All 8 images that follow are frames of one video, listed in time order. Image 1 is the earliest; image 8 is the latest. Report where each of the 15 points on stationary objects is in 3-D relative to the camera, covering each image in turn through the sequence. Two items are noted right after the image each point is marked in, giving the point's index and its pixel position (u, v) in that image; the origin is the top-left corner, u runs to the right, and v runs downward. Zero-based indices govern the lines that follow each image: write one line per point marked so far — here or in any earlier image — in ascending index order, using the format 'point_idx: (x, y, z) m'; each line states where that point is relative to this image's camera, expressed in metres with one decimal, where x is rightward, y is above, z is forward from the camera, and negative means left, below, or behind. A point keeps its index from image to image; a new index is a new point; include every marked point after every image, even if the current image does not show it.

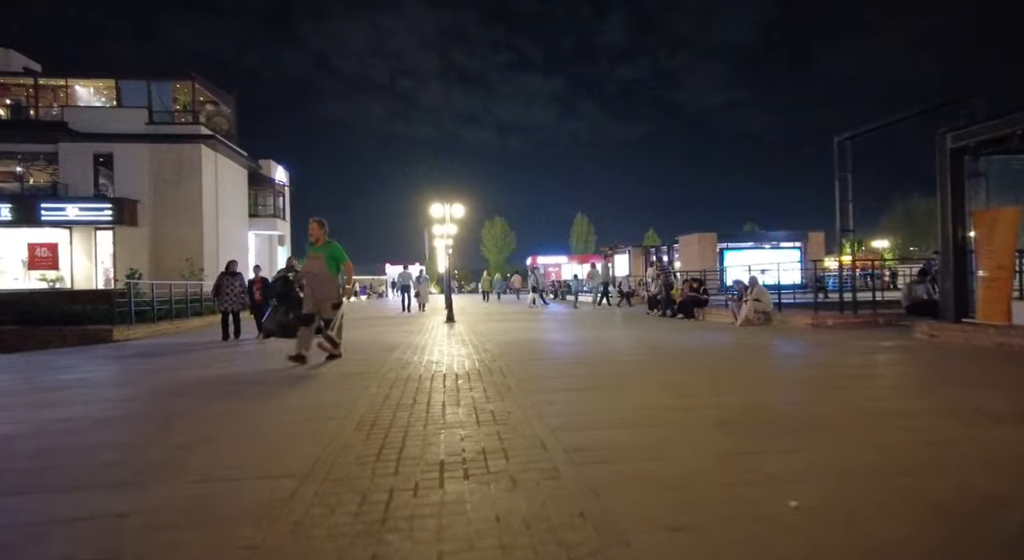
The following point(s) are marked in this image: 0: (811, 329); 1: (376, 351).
0: (+6.9, -1.1, +14.6) m
1: (-2.5, -1.4, +11.7) m
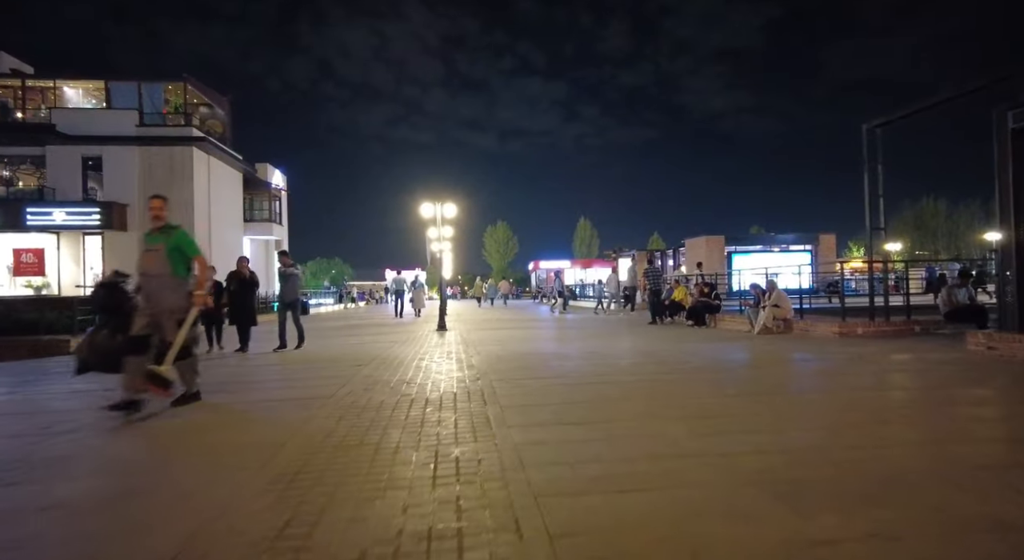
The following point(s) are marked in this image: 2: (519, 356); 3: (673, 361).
0: (+6.8, -1.2, +13.1) m
1: (-2.6, -1.4, +10.2) m
2: (+0.4, -1.3, +11.0) m
3: (+2.4, -1.2, +9.6) m
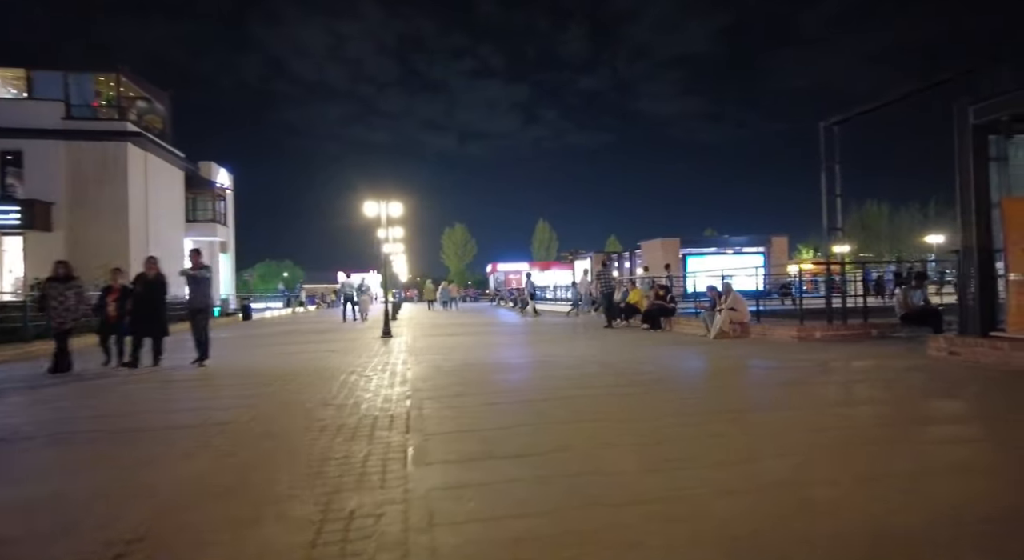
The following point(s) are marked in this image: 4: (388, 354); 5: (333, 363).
0: (+5.7, -1.3, +12.6) m
1: (-3.5, -1.5, +9.2) m
2: (-0.6, -1.4, +10.2) m
3: (+1.6, -1.3, +8.8) m
4: (-2.4, -1.6, +13.4) m
5: (-3.3, -1.6, +11.8) m
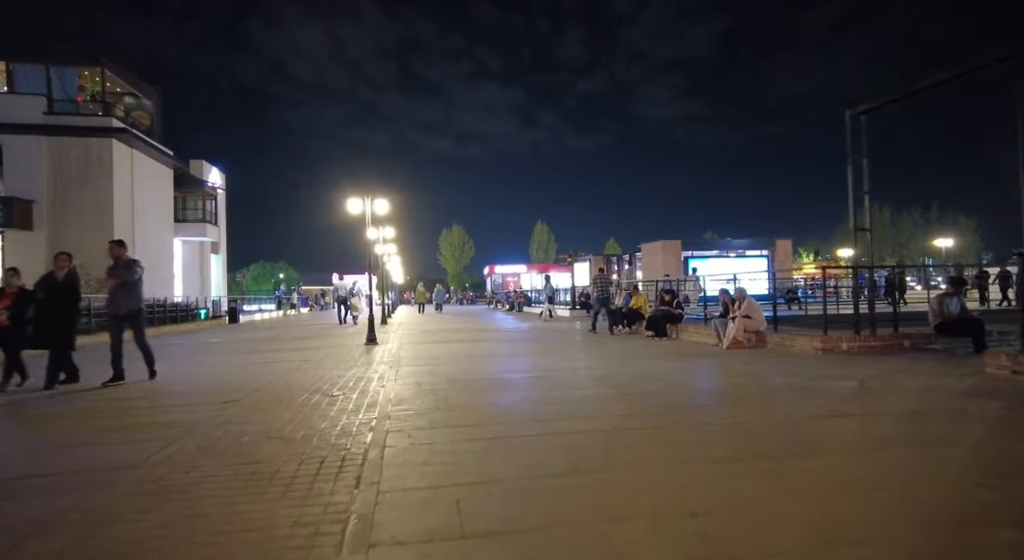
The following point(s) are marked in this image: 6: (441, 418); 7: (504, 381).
0: (+5.6, -1.4, +11.3) m
1: (-3.6, -1.5, +7.8) m
2: (-0.7, -1.4, +8.9) m
3: (+1.5, -1.4, +7.5) m
4: (-2.5, -1.6, +12.1) m
5: (-3.5, -1.6, +10.5) m
6: (-0.7, -1.4, +6.1) m
7: (-0.2, -1.4, +8.7) m
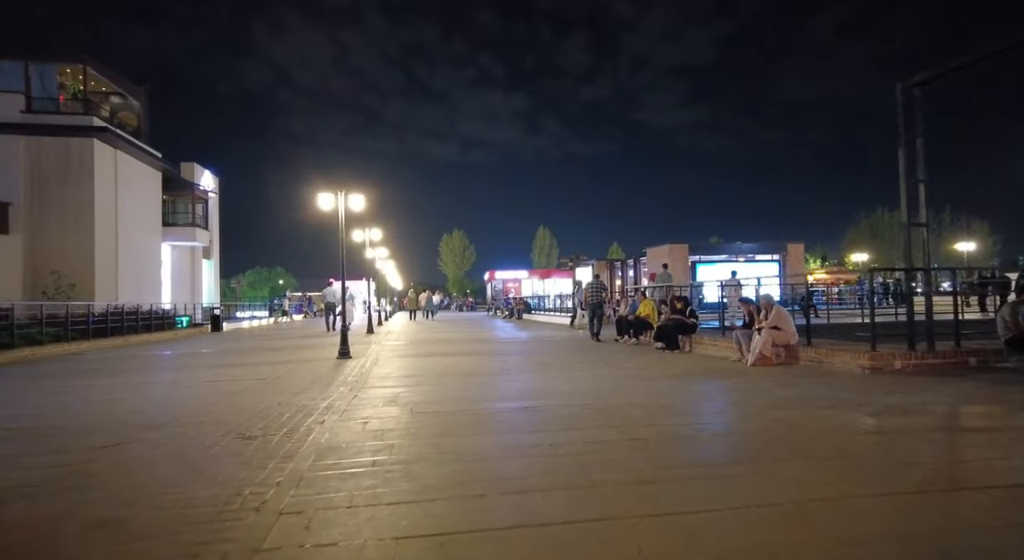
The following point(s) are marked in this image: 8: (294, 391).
0: (+5.4, -1.4, +9.4) m
1: (-3.9, -1.6, +5.9) m
2: (-0.9, -1.5, +6.9) m
3: (+1.2, -1.4, +5.6) m
4: (-2.7, -1.7, +10.1) m
5: (-3.7, -1.7, +8.6) m
6: (-1.0, -1.4, +4.2) m
7: (-0.4, -1.5, +6.8) m
8: (-3.5, -1.7, +9.9) m
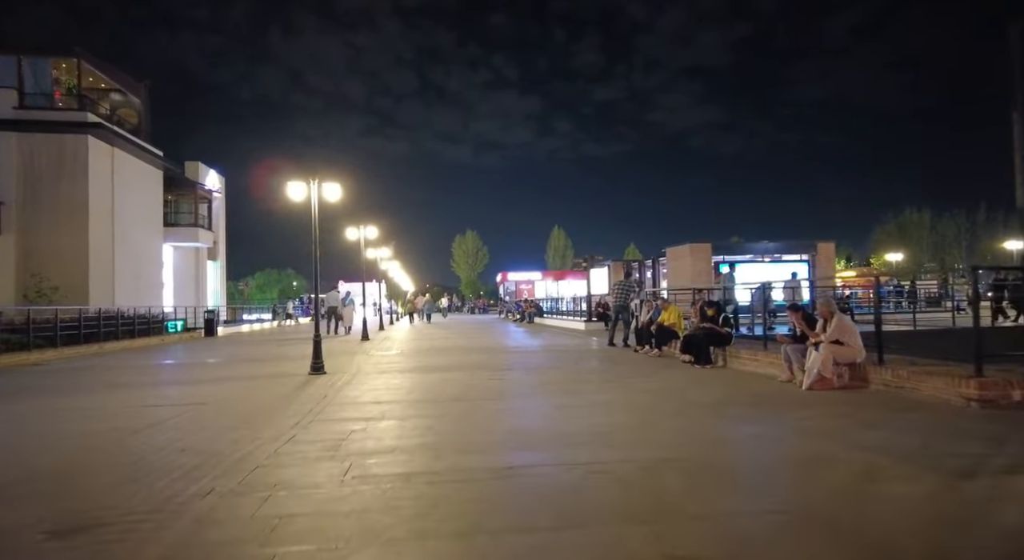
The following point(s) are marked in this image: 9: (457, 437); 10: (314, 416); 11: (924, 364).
0: (+5.3, -1.5, +7.0) m
1: (-4.1, -1.6, +3.8) m
2: (-1.1, -1.5, +4.7) m
3: (+1.0, -1.4, +3.3) m
4: (-2.8, -1.8, +8.0) m
5: (-3.8, -1.7, +6.4) m
6: (-1.2, -1.4, +2.0) m
7: (-0.6, -1.5, +4.6) m
8: (-3.5, -1.8, +7.7) m
9: (-0.6, -1.6, +6.4) m
10: (-2.6, -1.8, +8.1) m
11: (+5.5, -1.2, +8.4) m
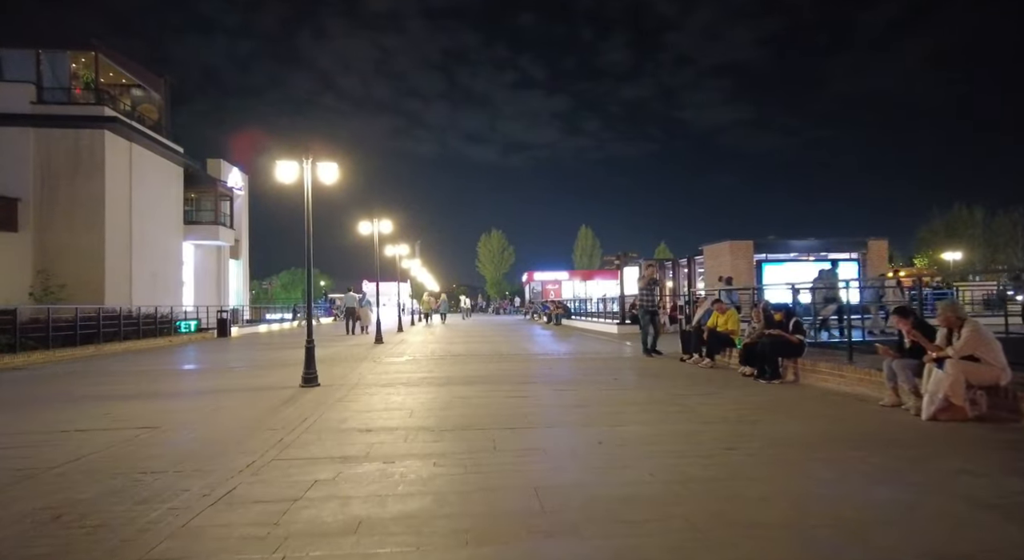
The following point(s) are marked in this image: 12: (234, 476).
0: (+5.5, -1.4, +4.7) m
1: (-4.0, -1.5, +1.9) m
2: (-1.0, -1.5, +2.7) m
3: (+1.1, -1.4, +1.2) m
4: (-2.5, -1.7, +6.0) m
5: (-3.6, -1.6, +4.6) m
6: (-1.2, -1.4, 0.0) m
7: (-0.5, -1.4, +2.6) m
8: (-3.3, -1.7, +5.8) m
9: (-0.4, -1.6, +4.4) m
10: (-2.3, -1.7, +6.2) m
11: (+5.8, -1.2, +6.1) m
12: (-2.5, -1.7, +5.4) m
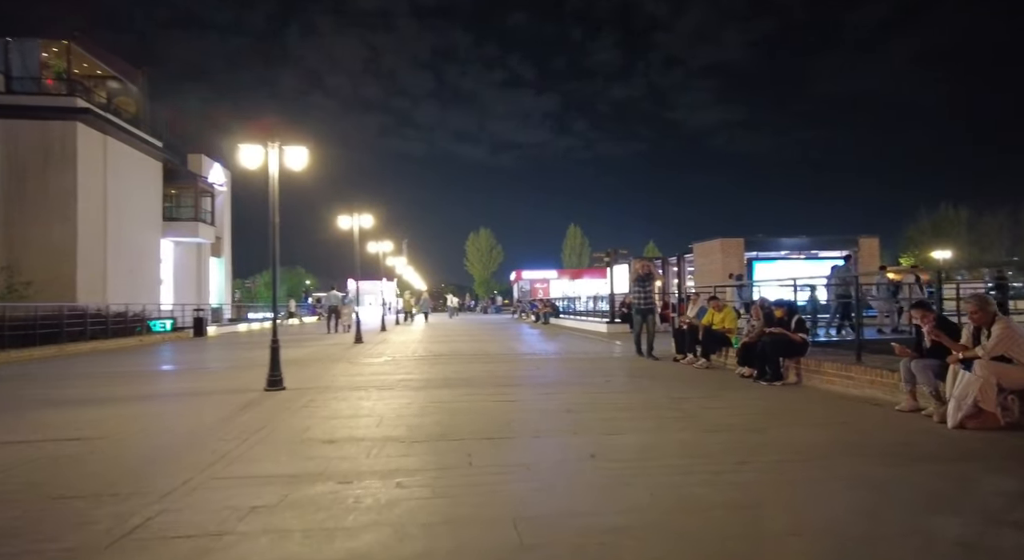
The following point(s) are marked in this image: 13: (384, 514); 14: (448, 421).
0: (+5.3, -1.3, +4.0) m
1: (-4.1, -1.4, +1.0) m
2: (-1.1, -1.4, +1.9) m
3: (+1.0, -1.3, +0.5) m
4: (-2.7, -1.6, +5.2) m
5: (-3.8, -1.6, +3.7) m
6: (-1.3, -1.3, -0.8) m
7: (-0.6, -1.4, +1.8) m
8: (-3.5, -1.6, +5.0) m
9: (-0.6, -1.5, +3.6) m
10: (-2.5, -1.6, +5.4) m
11: (+5.6, -1.1, +5.5) m
12: (-2.7, -1.6, +4.6) m
13: (-0.9, -1.5, +4.0) m
14: (-0.8, -1.6, +7.2) m
